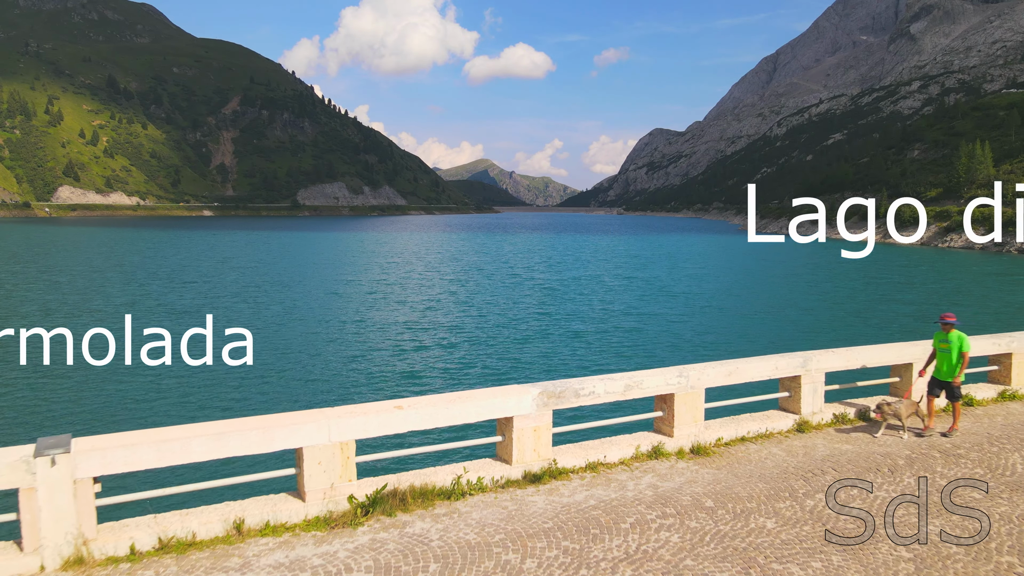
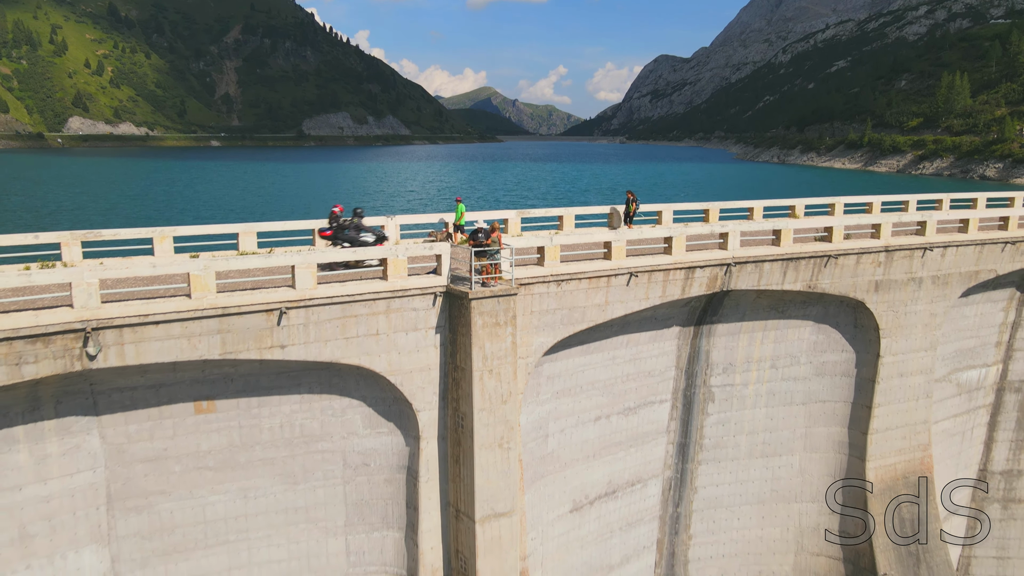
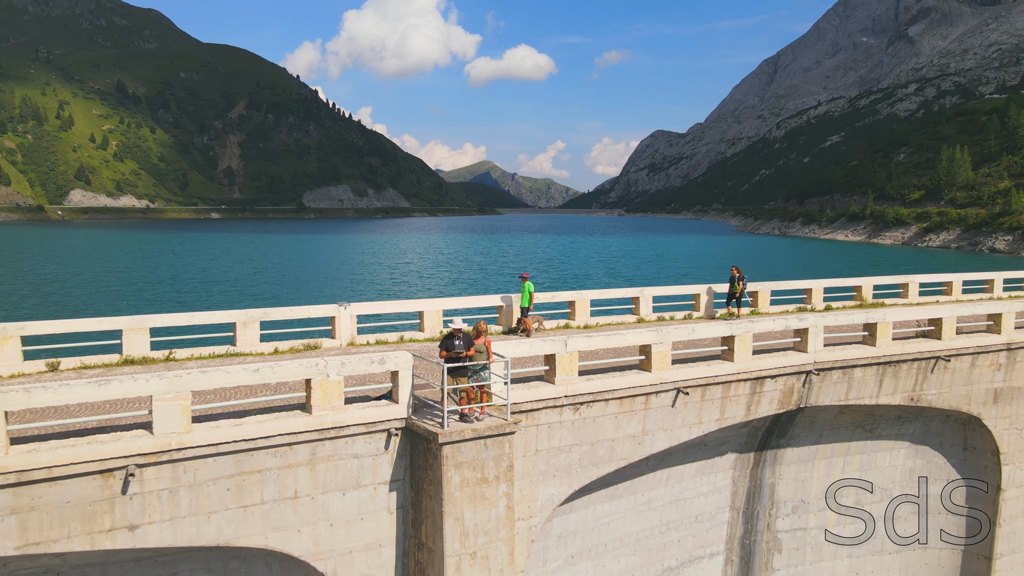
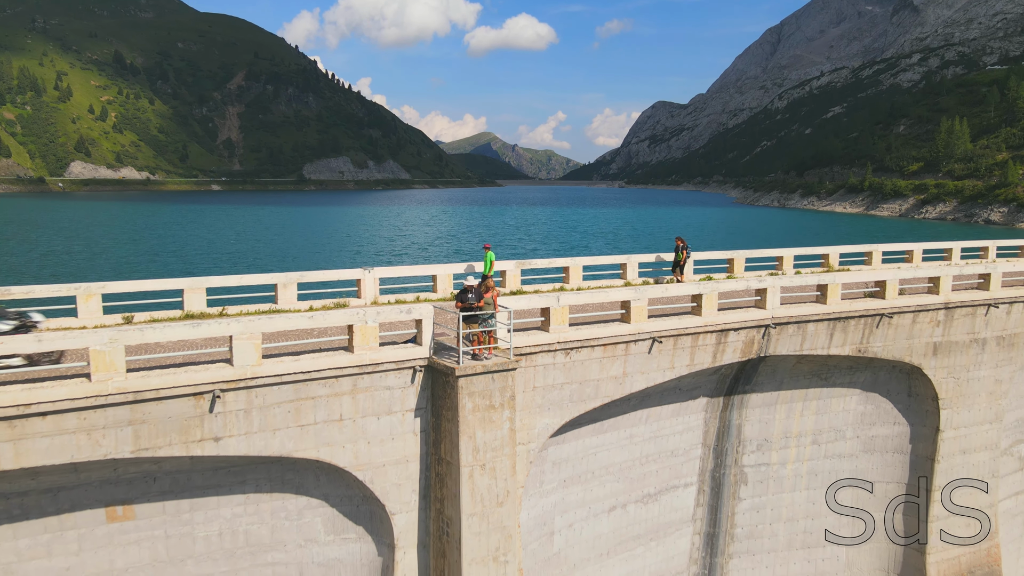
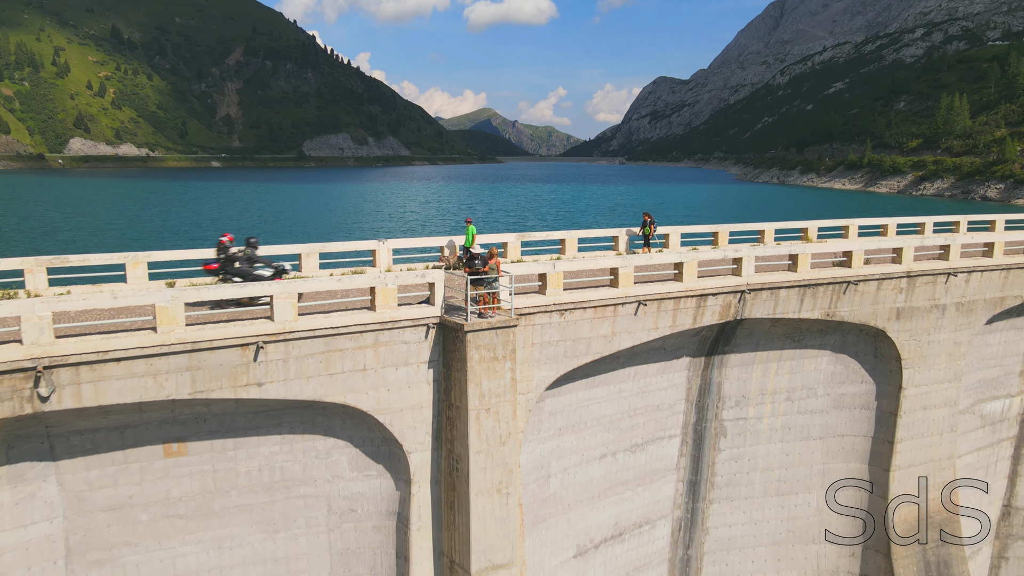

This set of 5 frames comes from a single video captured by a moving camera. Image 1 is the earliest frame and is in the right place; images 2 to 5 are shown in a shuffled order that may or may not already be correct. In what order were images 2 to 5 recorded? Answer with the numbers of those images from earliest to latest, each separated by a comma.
3, 4, 5, 2
